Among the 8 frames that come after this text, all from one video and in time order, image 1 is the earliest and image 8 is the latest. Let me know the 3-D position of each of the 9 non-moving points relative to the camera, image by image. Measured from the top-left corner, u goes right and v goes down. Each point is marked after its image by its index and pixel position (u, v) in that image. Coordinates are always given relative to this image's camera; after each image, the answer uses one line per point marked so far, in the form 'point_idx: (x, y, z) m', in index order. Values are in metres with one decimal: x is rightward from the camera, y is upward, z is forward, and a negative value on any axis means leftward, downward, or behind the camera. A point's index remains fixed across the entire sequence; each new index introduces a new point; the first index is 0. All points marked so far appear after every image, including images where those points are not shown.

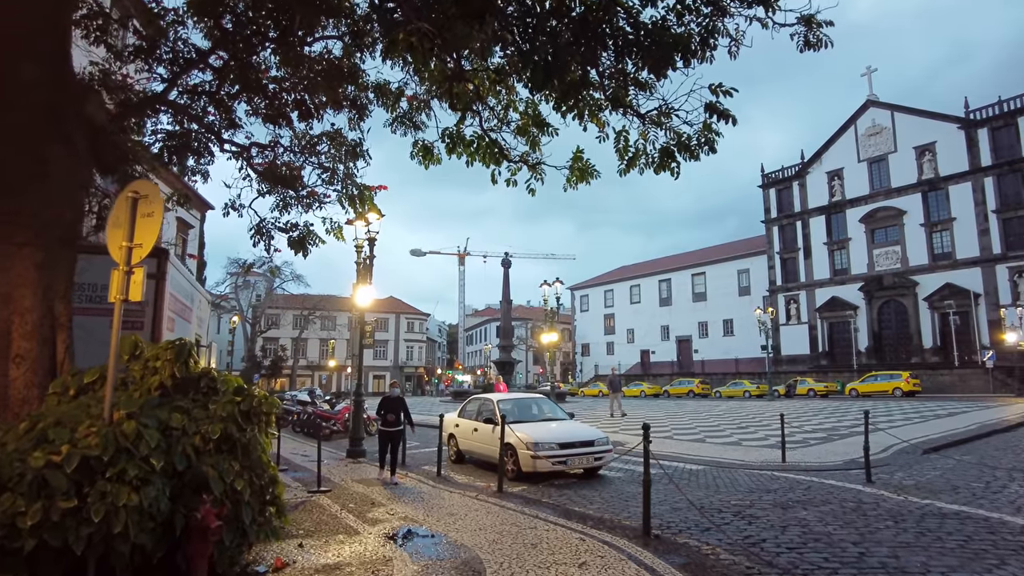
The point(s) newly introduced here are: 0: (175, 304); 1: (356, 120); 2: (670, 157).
0: (-3.6, -0.2, +6.9) m
1: (-2.6, +2.9, +11.1) m
2: (+1.5, +1.3, +6.2) m
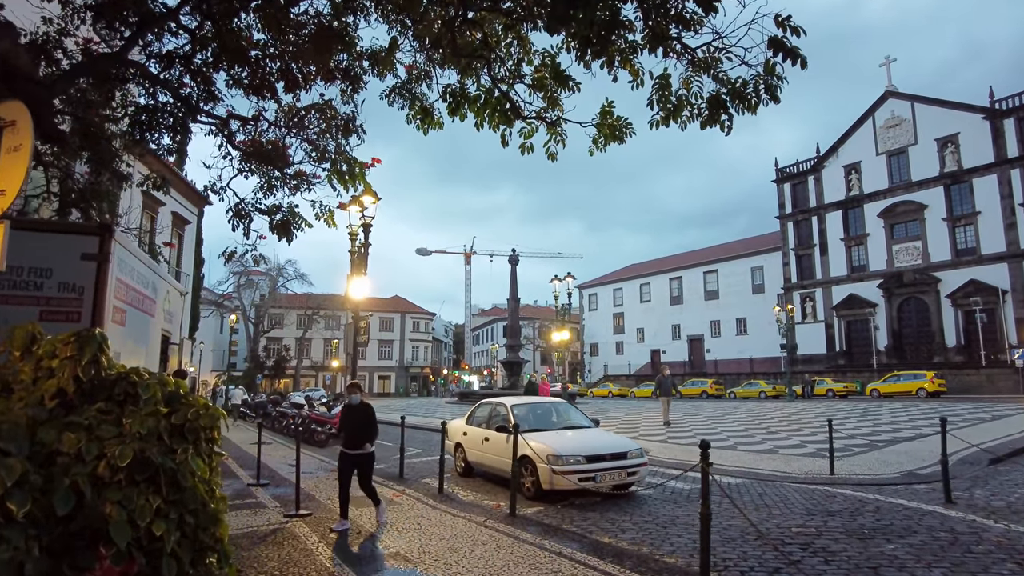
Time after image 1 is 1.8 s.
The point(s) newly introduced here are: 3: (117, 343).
0: (-3.5, 0.0, +5.9) m
1: (-2.5, +3.0, +10.0) m
2: (+1.6, +1.4, +5.1) m
3: (-3.4, -0.5, +5.6) m
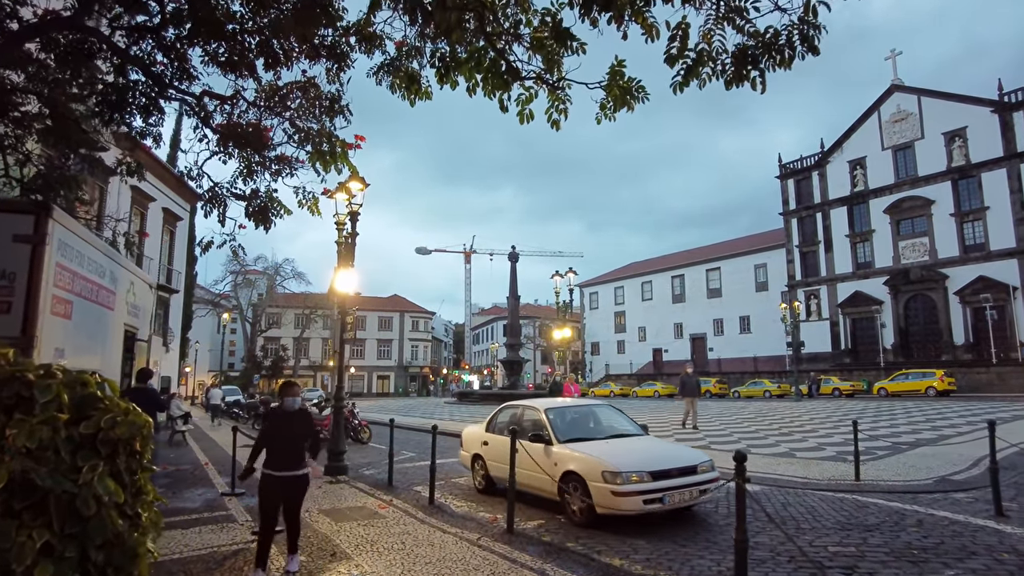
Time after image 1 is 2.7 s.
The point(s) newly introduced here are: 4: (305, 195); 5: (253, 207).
0: (-3.5, +0.1, +5.2) m
1: (-2.5, +3.1, +9.3) m
2: (+1.6, +1.5, +4.4) m
3: (-3.4, -0.4, +4.9) m
4: (-2.8, +1.3, +8.9) m
5: (-3.2, +1.0, +7.9) m
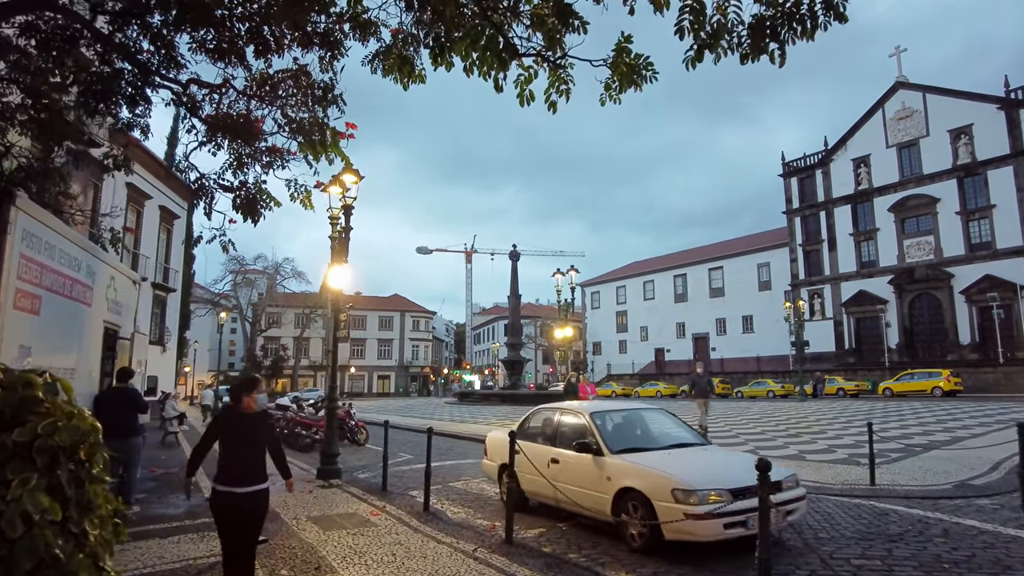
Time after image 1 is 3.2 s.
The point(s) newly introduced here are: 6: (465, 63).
0: (-3.5, +0.1, +4.8) m
1: (-2.5, +3.1, +9.0) m
2: (+1.6, +1.6, +4.1) m
3: (-3.4, -0.3, +4.6) m
4: (-2.8, +1.3, +8.6) m
5: (-3.2, +1.0, +7.6) m
6: (-0.4, +1.8, +5.1) m
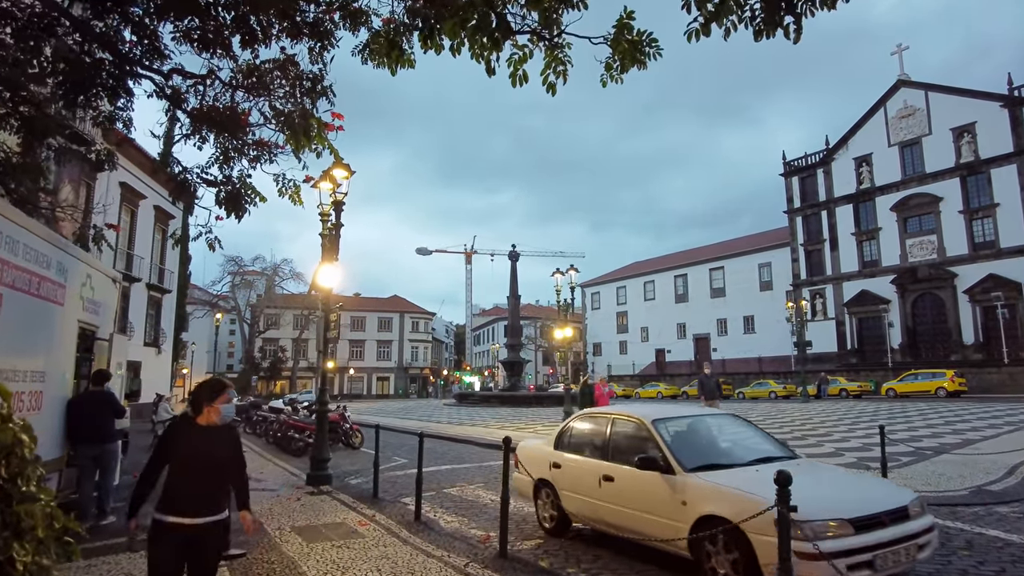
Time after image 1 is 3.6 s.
0: (-3.5, +0.1, +4.5) m
1: (-2.6, +3.1, +8.6) m
2: (+1.5, +1.6, +3.7) m
3: (-3.4, -0.3, +4.2) m
4: (-2.9, +1.3, +8.3) m
5: (-3.2, +1.1, +7.3) m
6: (-0.4, +1.8, +4.7) m
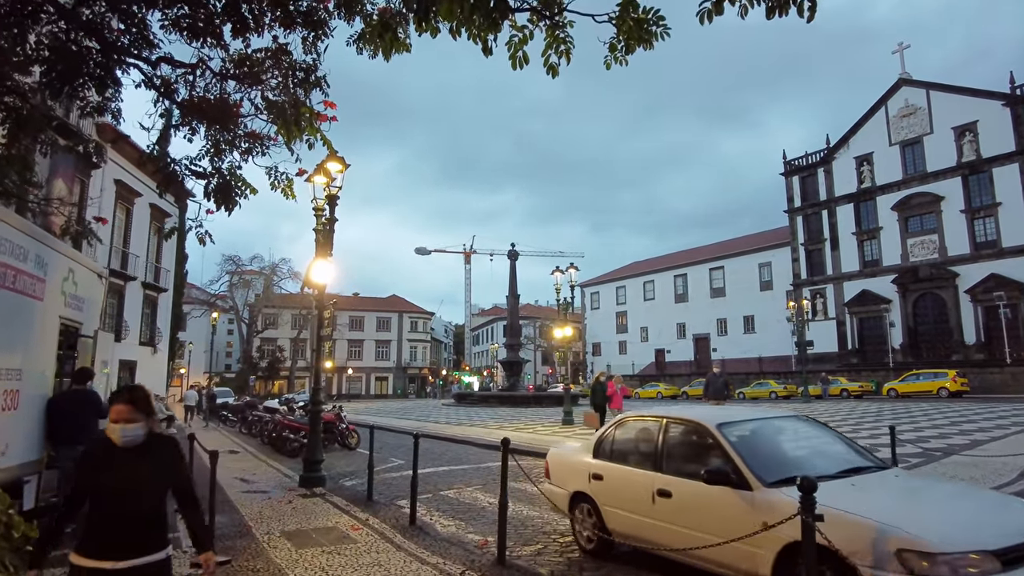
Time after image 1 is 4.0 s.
0: (-3.5, +0.2, +4.3) m
1: (-2.6, +3.2, +8.4) m
2: (+1.5, +1.6, +3.5) m
3: (-3.5, -0.3, +4.0) m
4: (-2.9, +1.4, +8.0) m
5: (-3.2, +1.1, +7.1) m
6: (-0.4, +1.8, +4.5) m
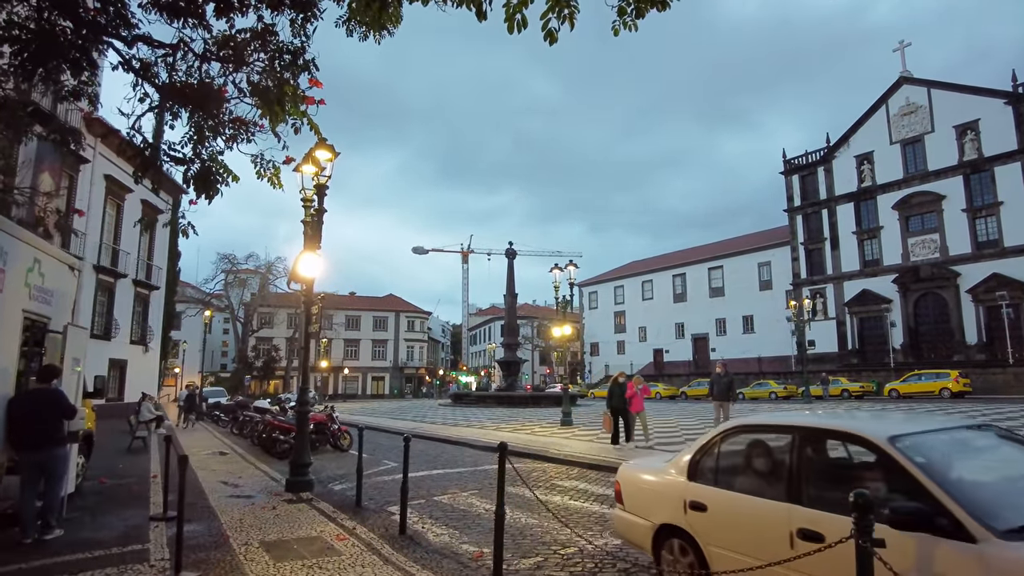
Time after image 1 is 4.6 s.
0: (-3.6, +0.2, +3.9) m
1: (-2.6, +3.3, +8.0) m
2: (+1.5, +1.7, +3.1) m
3: (-3.5, -0.2, +3.6) m
4: (-2.9, +1.4, +7.6) m
5: (-3.3, +1.2, +6.7) m
6: (-0.4, +1.9, +4.1) m
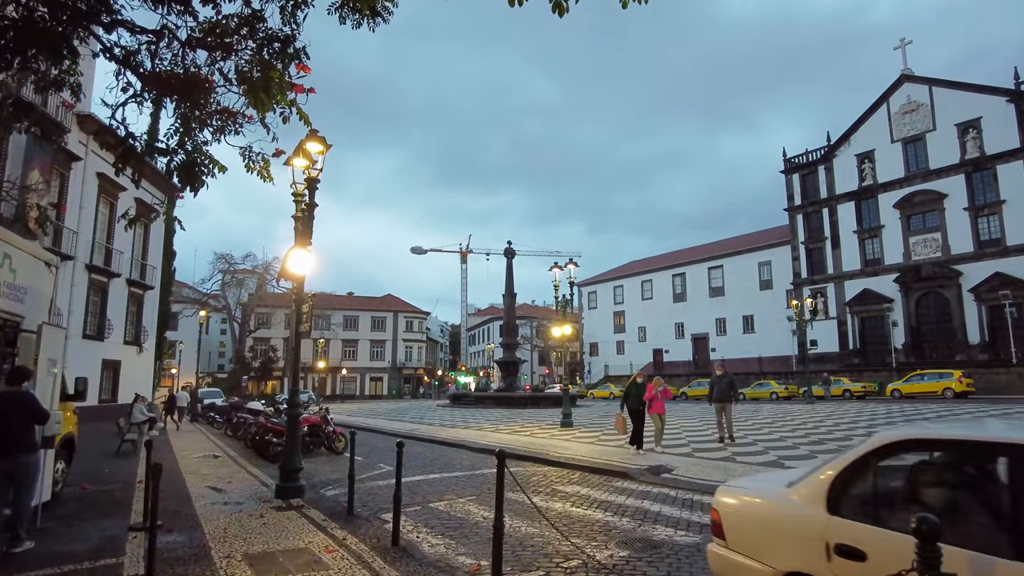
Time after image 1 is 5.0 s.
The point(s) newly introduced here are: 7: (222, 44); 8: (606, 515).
0: (-3.6, +0.3, +3.6) m
1: (-2.6, +3.3, +7.7) m
2: (+1.5, +1.7, +2.8) m
3: (-3.5, -0.2, +3.3) m
4: (-2.9, +1.5, +7.3) m
5: (-3.3, +1.2, +6.3) m
6: (-0.4, +1.9, +3.8) m
7: (-3.2, +2.7, +7.1) m
8: (+0.9, -2.2, +6.4) m
